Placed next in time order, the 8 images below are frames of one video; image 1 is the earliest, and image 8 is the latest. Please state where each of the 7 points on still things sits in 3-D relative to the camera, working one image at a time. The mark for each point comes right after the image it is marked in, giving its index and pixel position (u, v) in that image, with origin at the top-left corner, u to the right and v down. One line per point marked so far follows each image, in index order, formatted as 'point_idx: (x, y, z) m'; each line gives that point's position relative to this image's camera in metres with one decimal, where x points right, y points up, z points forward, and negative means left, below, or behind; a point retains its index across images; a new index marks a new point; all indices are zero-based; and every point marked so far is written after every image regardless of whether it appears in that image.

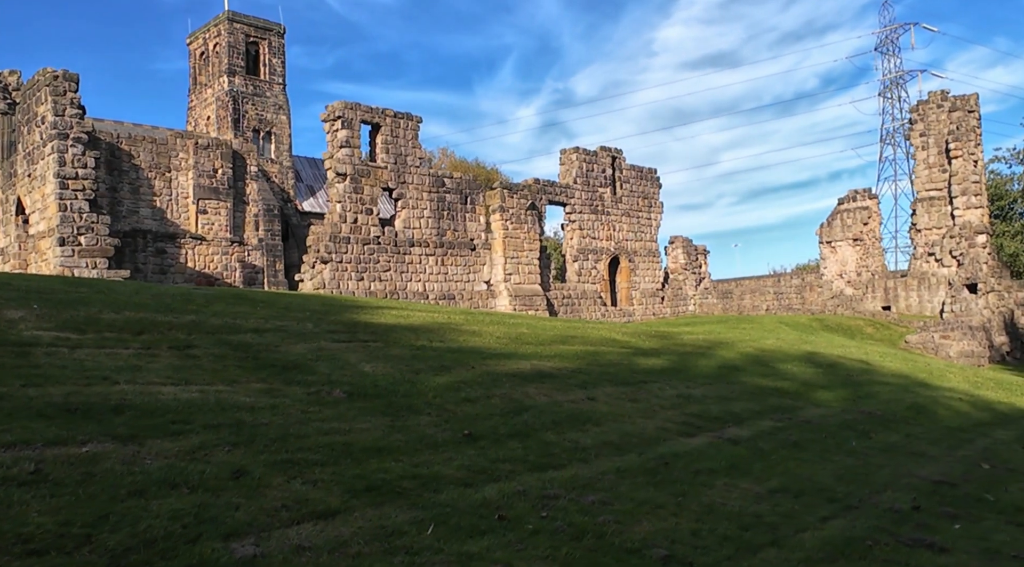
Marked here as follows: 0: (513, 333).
0: (-0.1, -1.0, +15.5) m
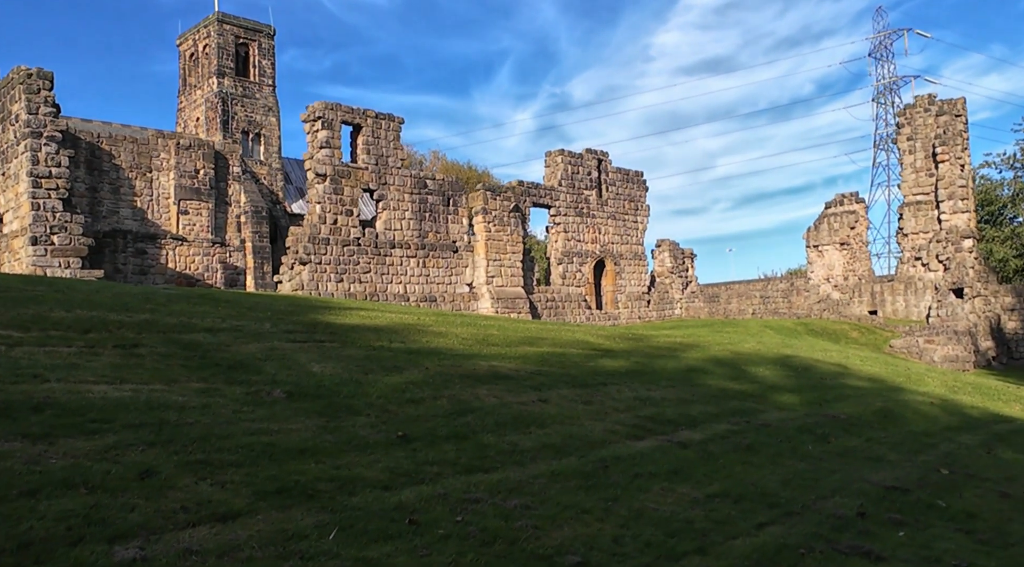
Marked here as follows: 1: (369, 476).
0: (-0.7, -1.0, +15.3) m
1: (-1.1, -1.4, +6.0) m
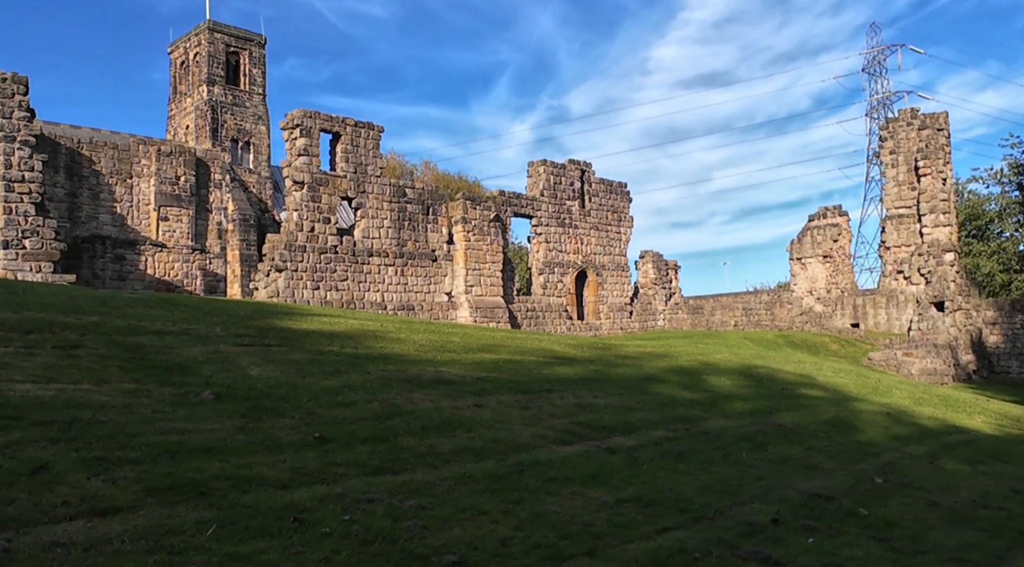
0: (-1.4, -1.1, +15.3) m
1: (-1.8, -1.4, +5.9) m
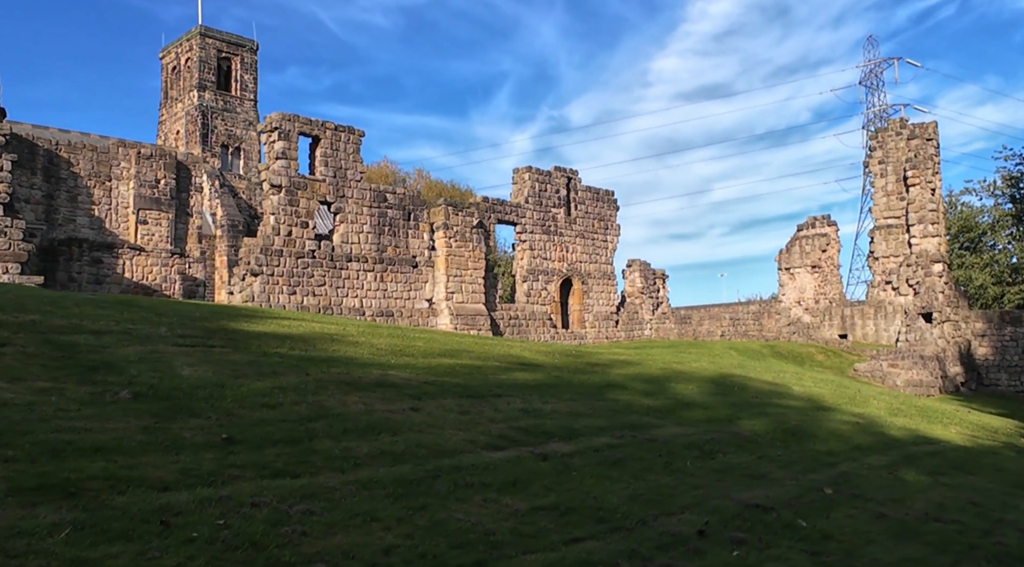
0: (-2.1, -1.2, +15.0) m
1: (-2.5, -1.4, +5.6) m
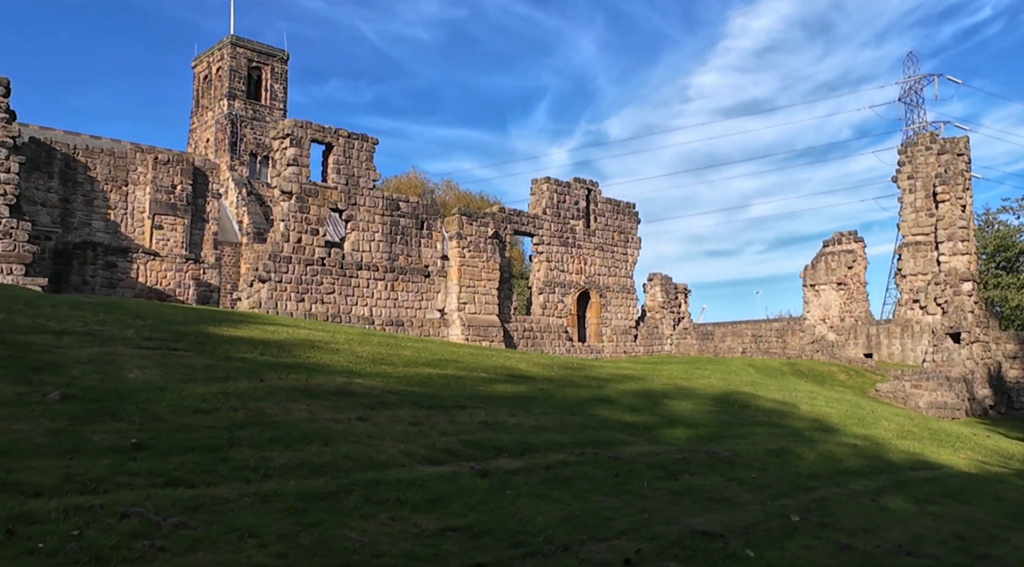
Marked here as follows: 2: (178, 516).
0: (-2.4, -1.3, +14.6) m
1: (-3.2, -1.3, +5.3) m
2: (-2.1, -1.5, +5.1) m
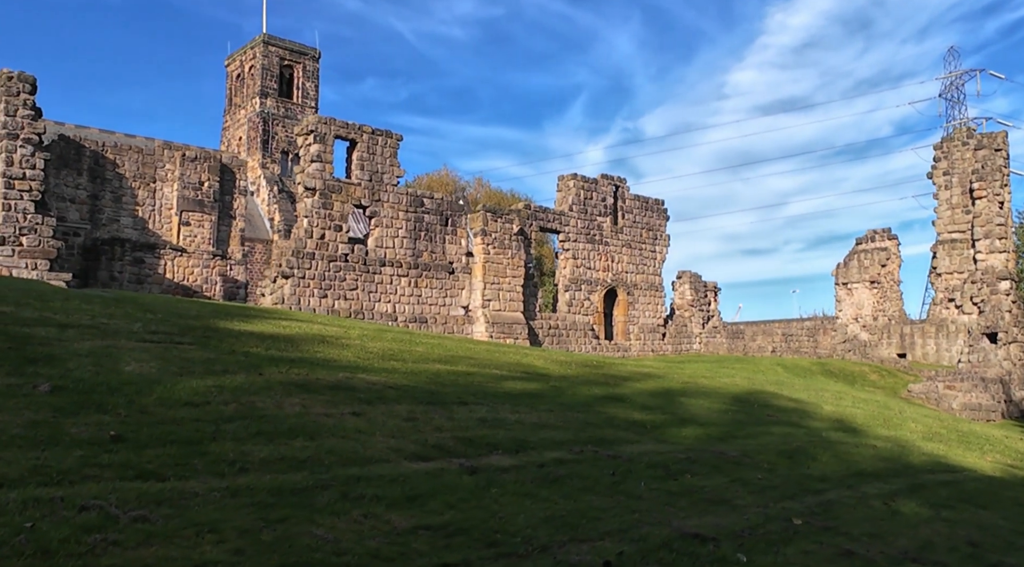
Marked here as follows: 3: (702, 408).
0: (-2.1, -1.2, +14.5) m
1: (-3.4, -1.2, +5.2) m
2: (-2.3, -1.4, +4.9) m
3: (+3.2, -2.1, +13.3) m
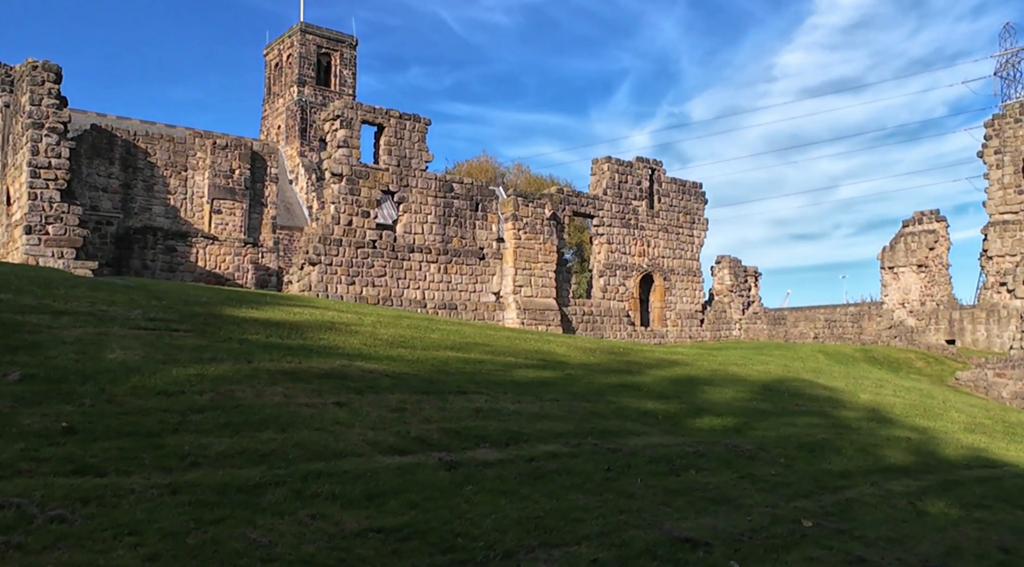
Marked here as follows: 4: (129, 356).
0: (-1.9, -0.9, +14.1) m
1: (-3.6, -1.1, +4.9) m
2: (-2.6, -1.3, +4.6) m
3: (+3.4, -1.8, +12.6) m
4: (-4.2, -0.8, +8.7) m
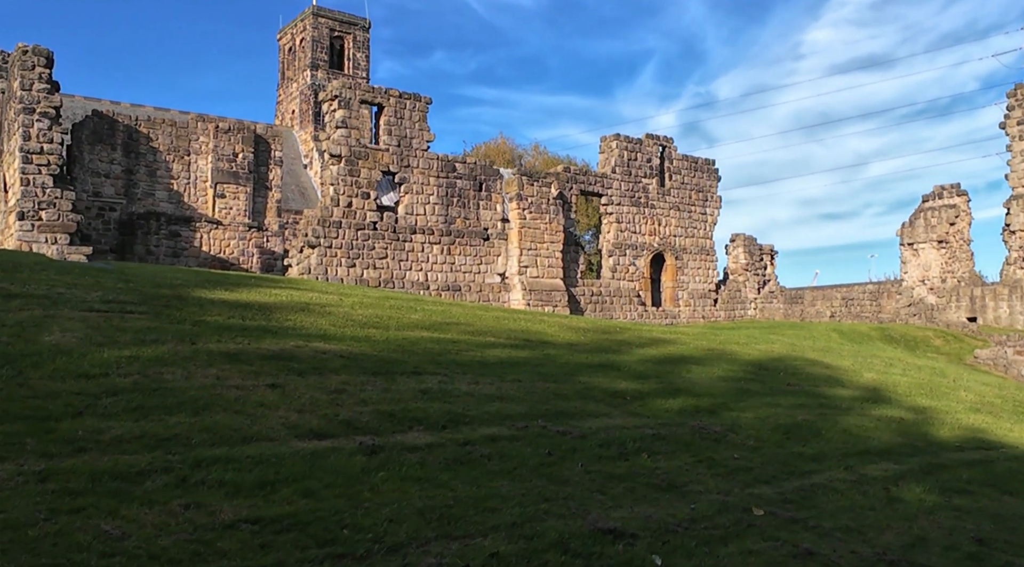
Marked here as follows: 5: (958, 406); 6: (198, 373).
0: (-2.2, -0.6, +13.7) m
1: (-4.3, -1.0, +4.6) m
2: (-3.3, -1.1, +4.2) m
3: (+3.0, -1.4, +12.0) m
4: (-4.7, -0.6, +8.4) m
5: (+7.3, -2.0, +12.9) m
6: (-3.0, -0.9, +7.7) m
